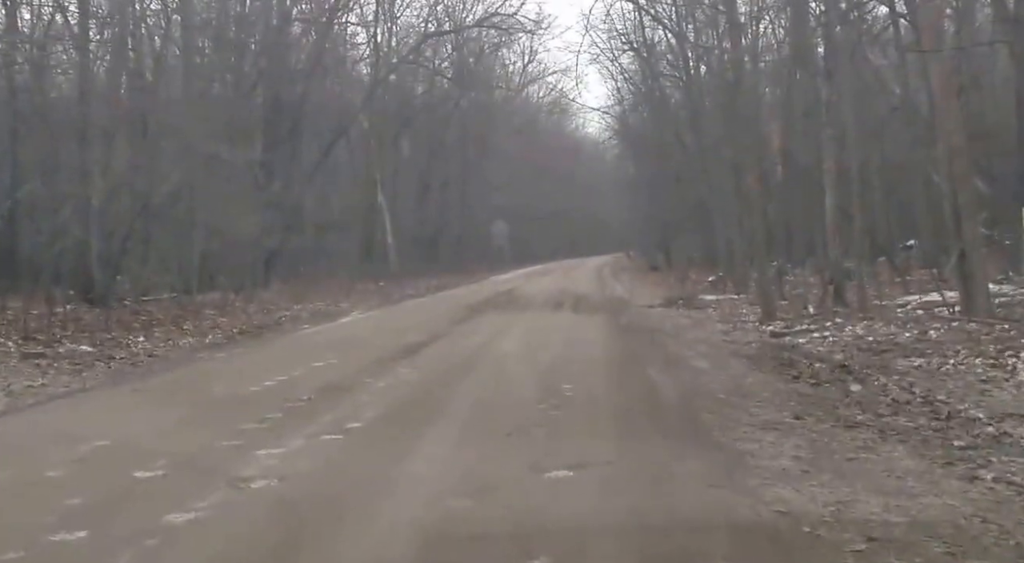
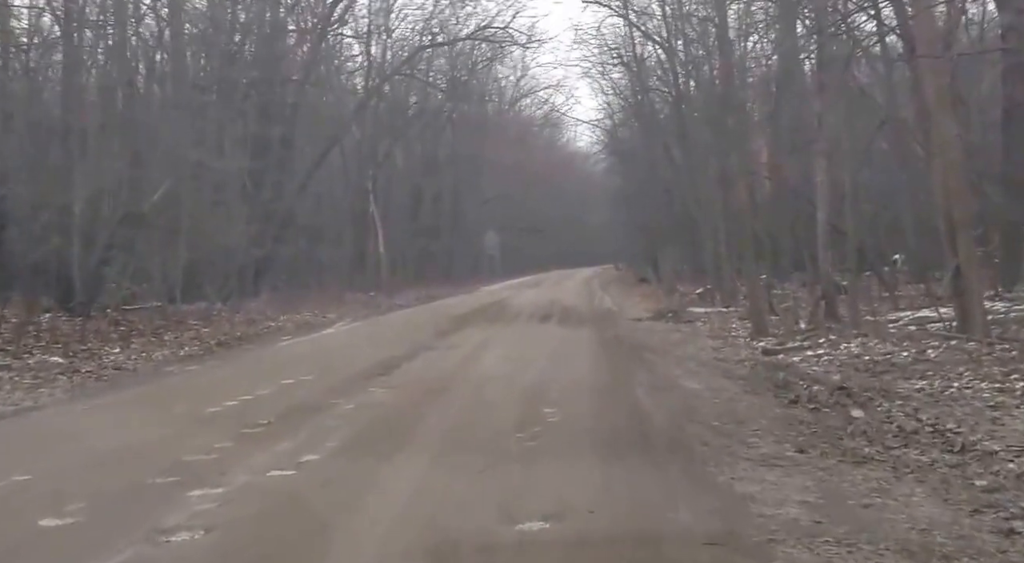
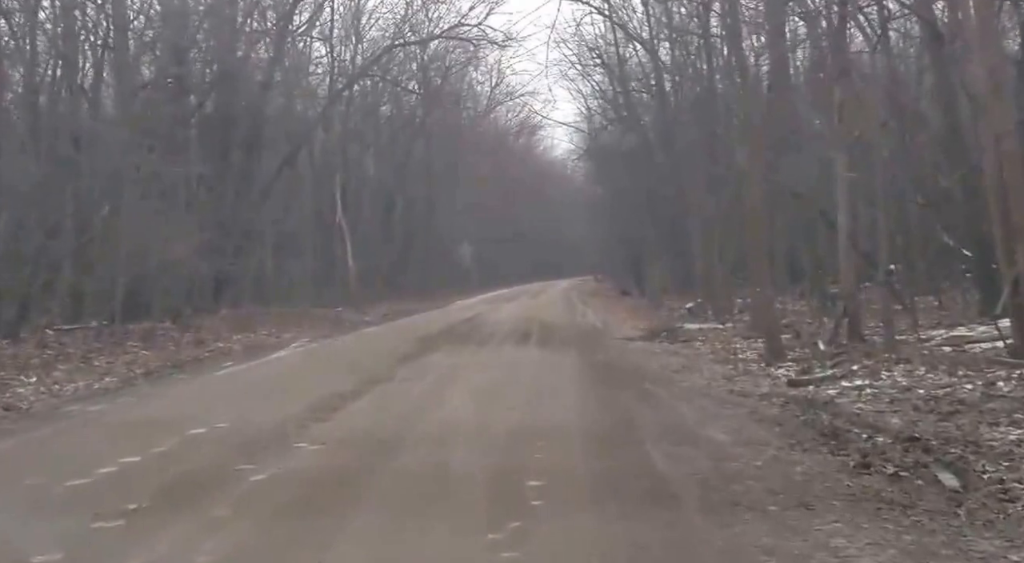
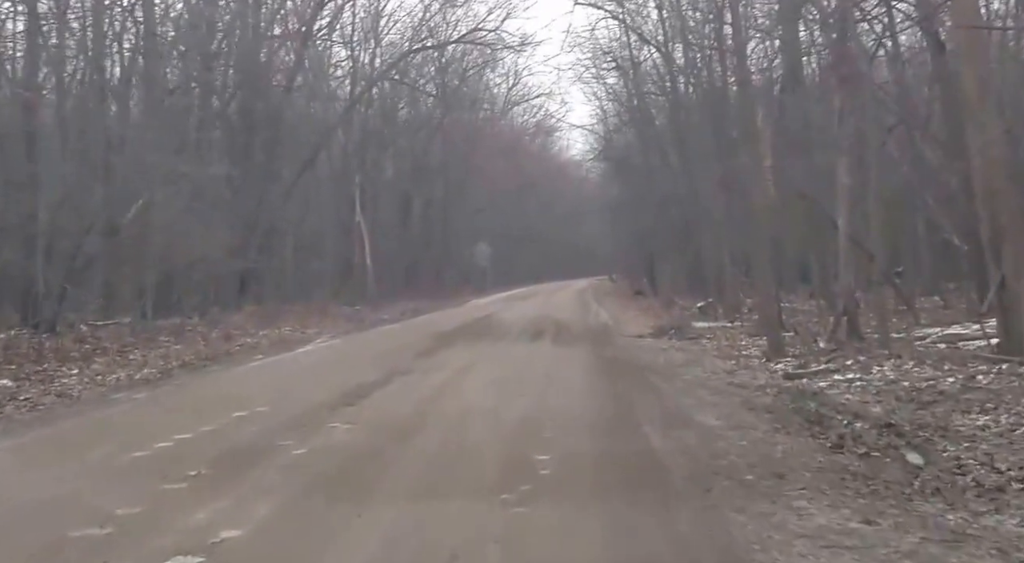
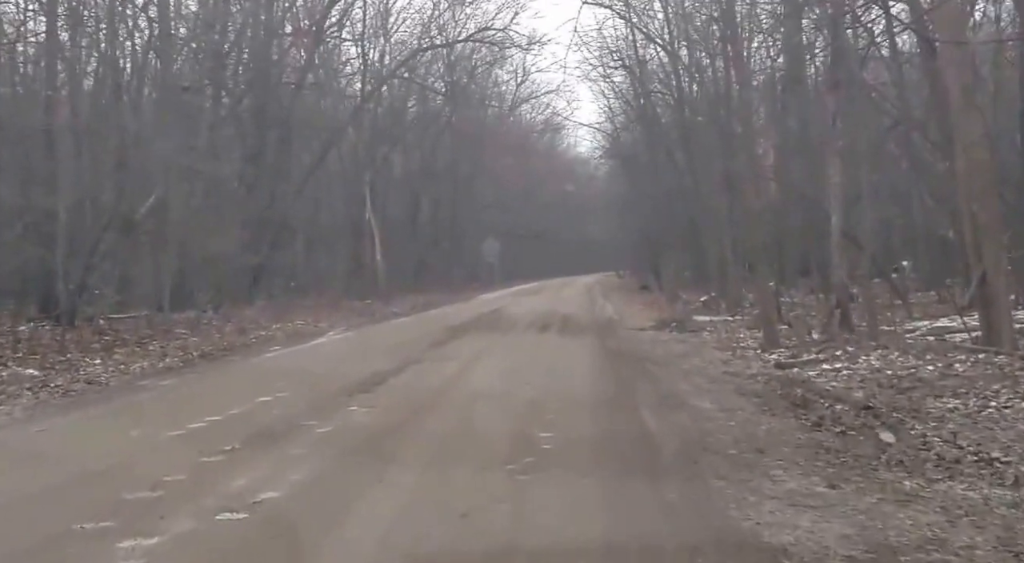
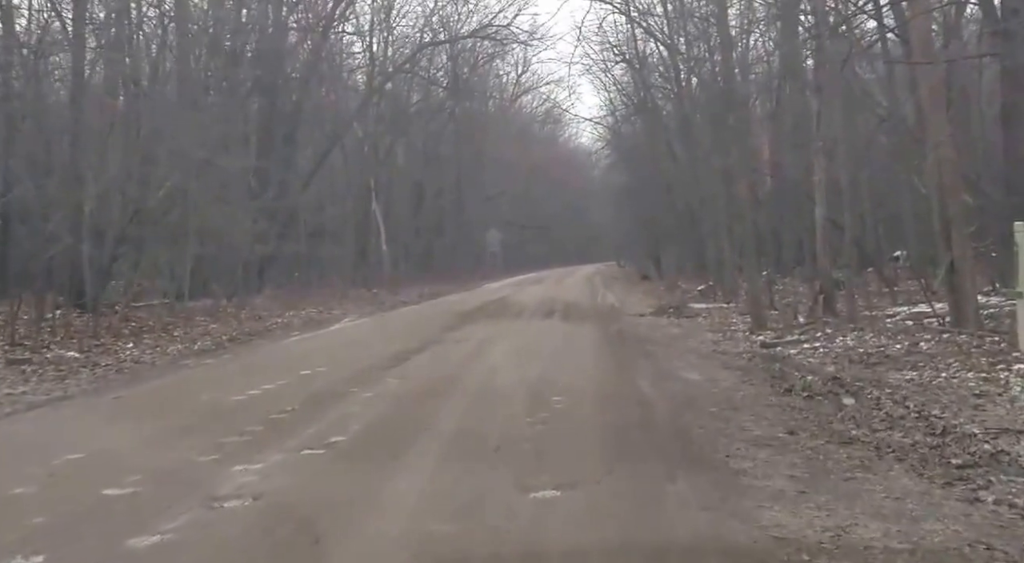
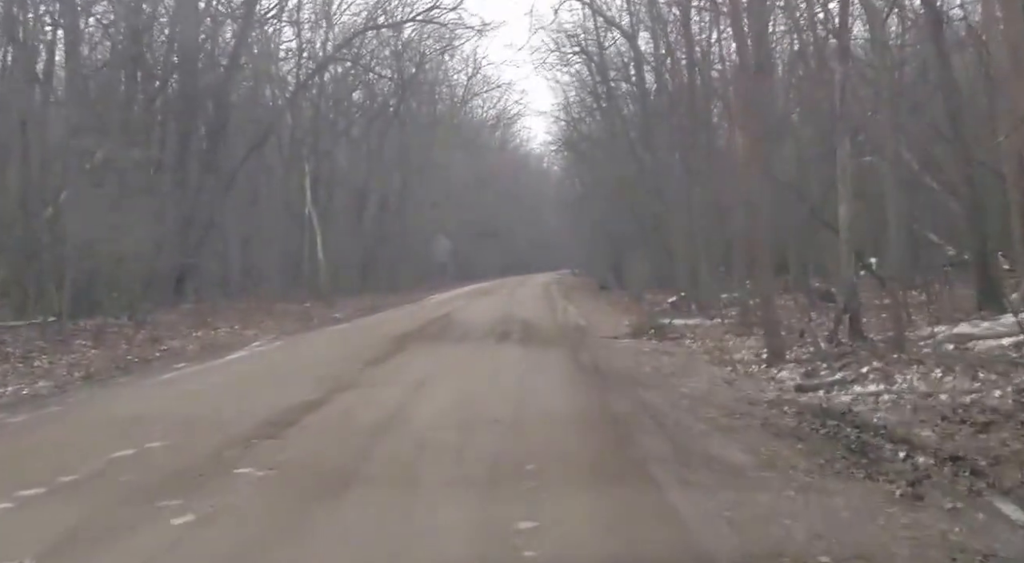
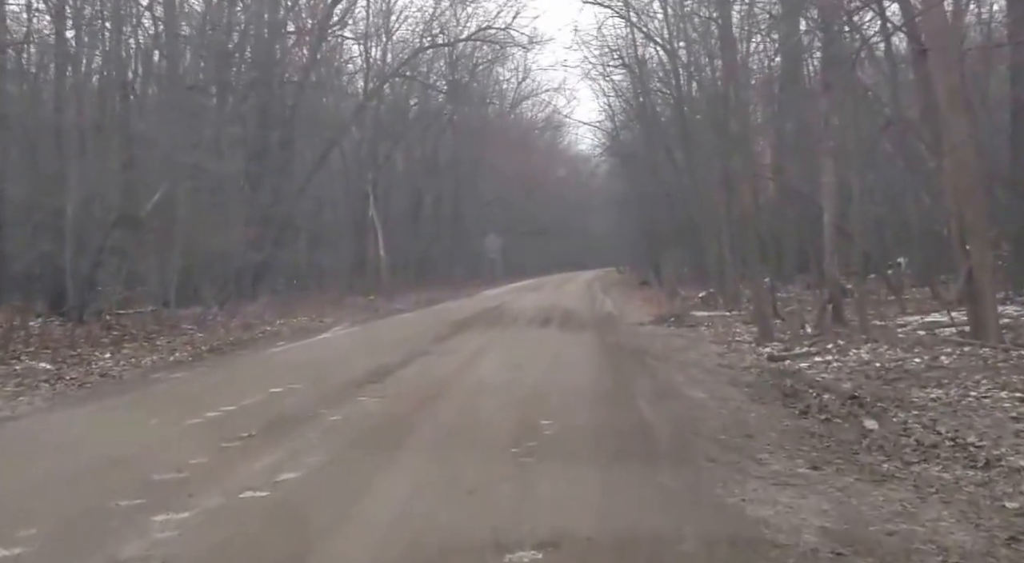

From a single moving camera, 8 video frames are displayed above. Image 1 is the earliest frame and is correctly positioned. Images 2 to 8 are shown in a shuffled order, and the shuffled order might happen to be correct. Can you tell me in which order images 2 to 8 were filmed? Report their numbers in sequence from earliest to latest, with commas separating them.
6, 2, 8, 5, 4, 3, 7
